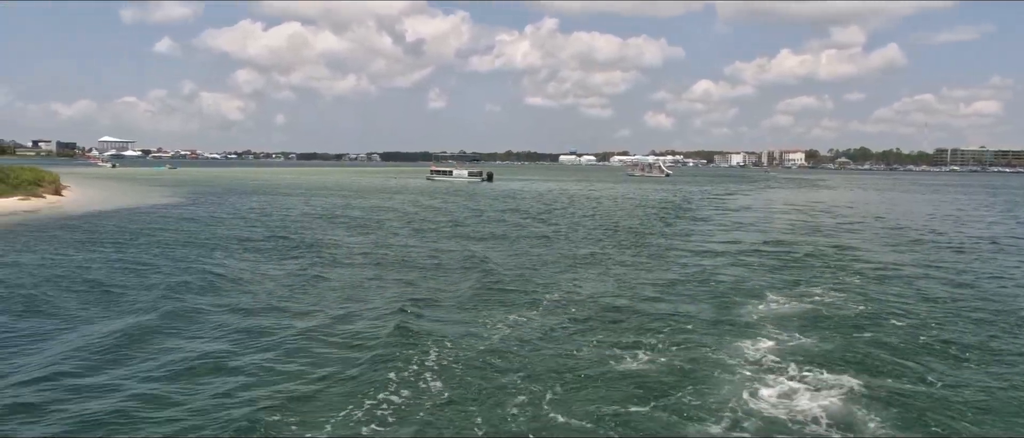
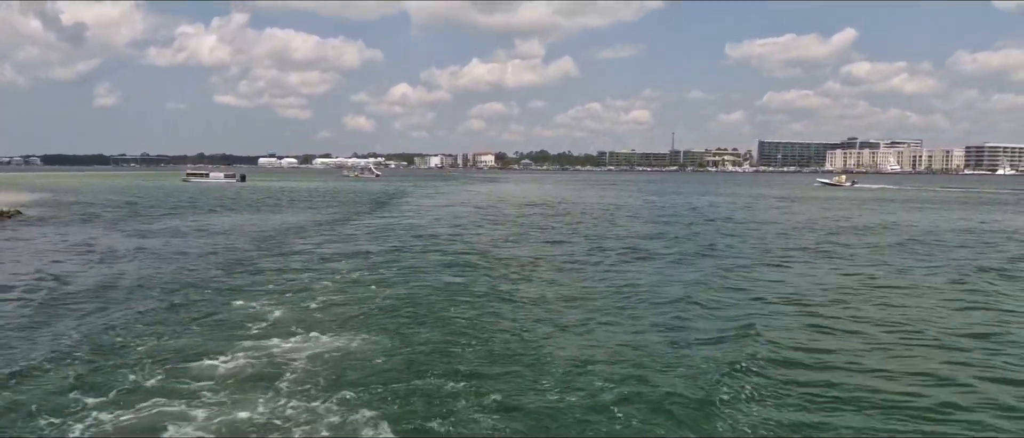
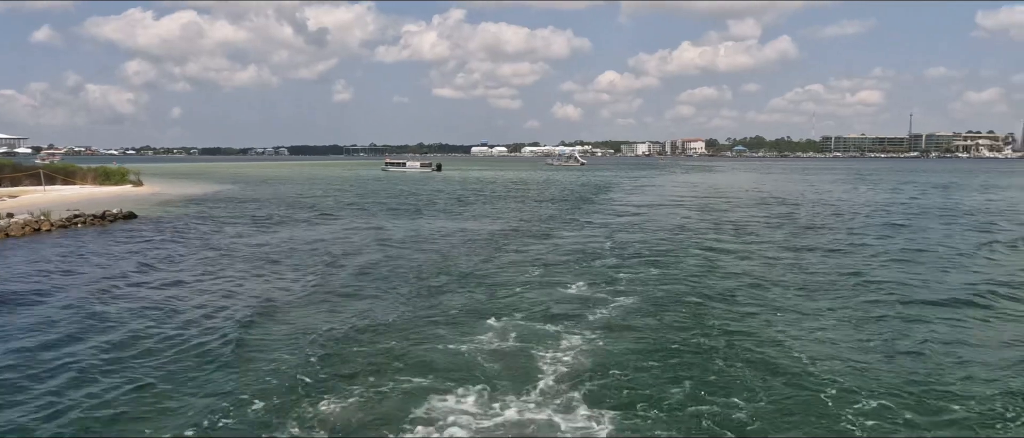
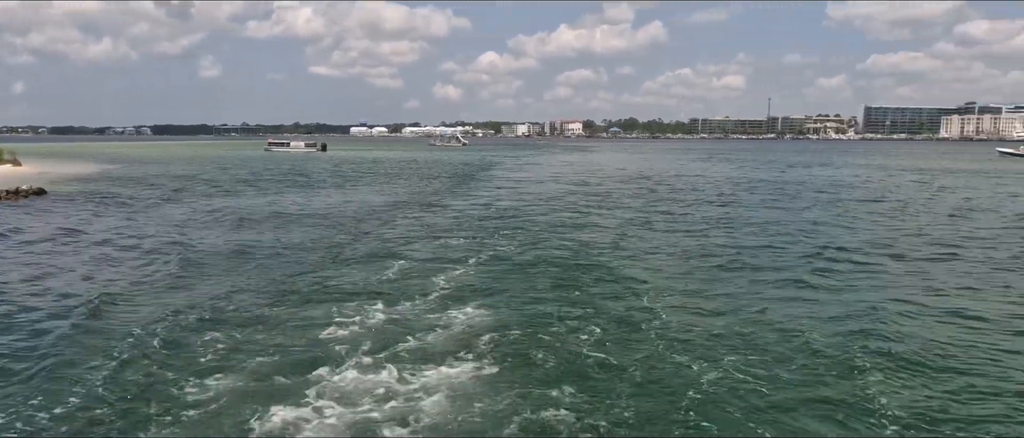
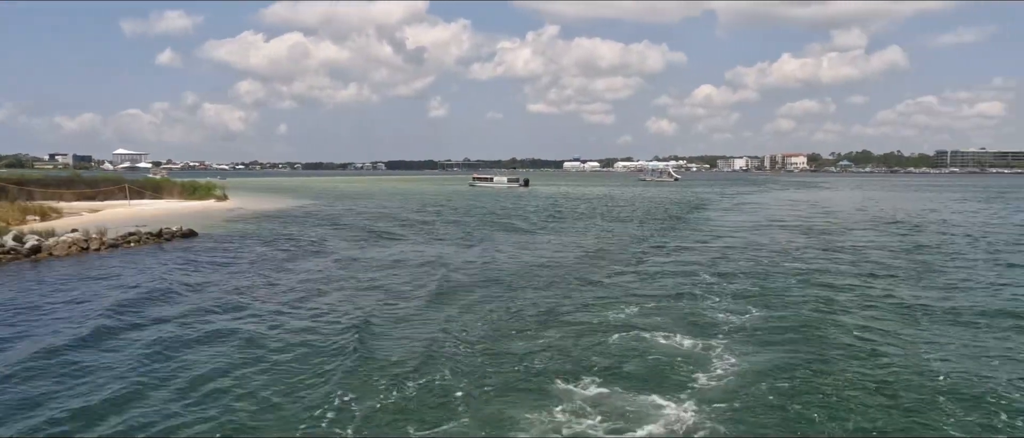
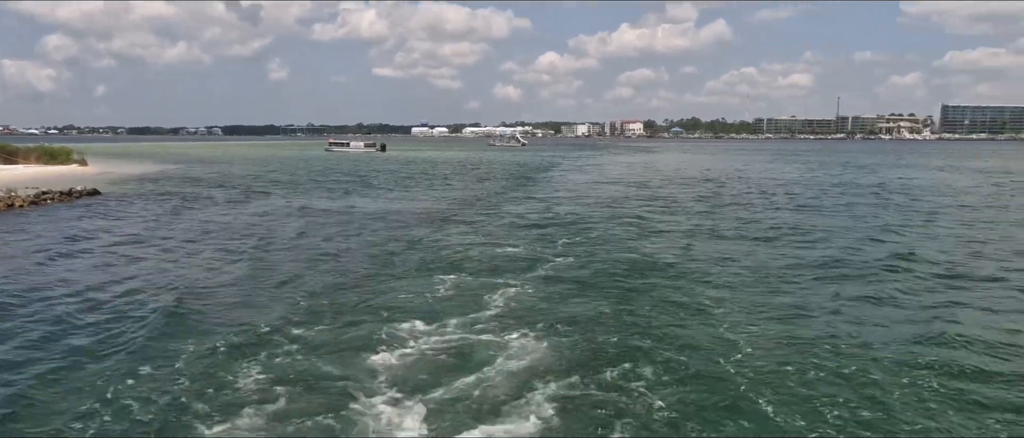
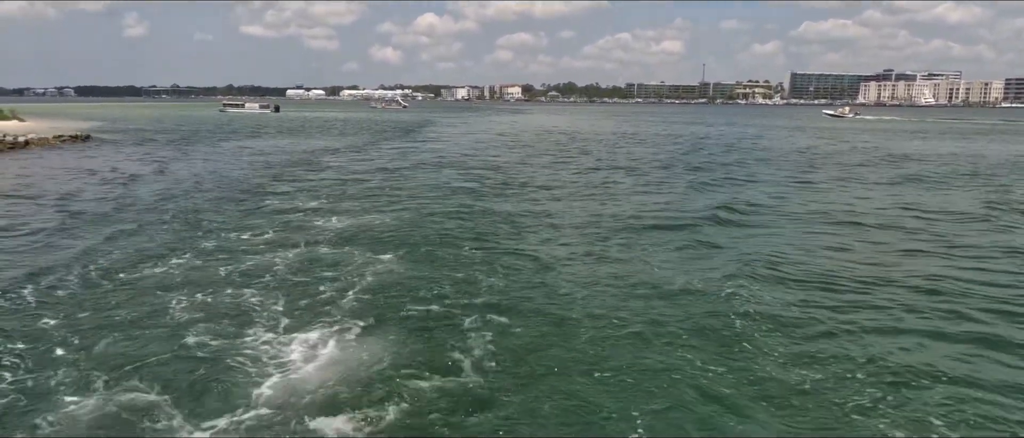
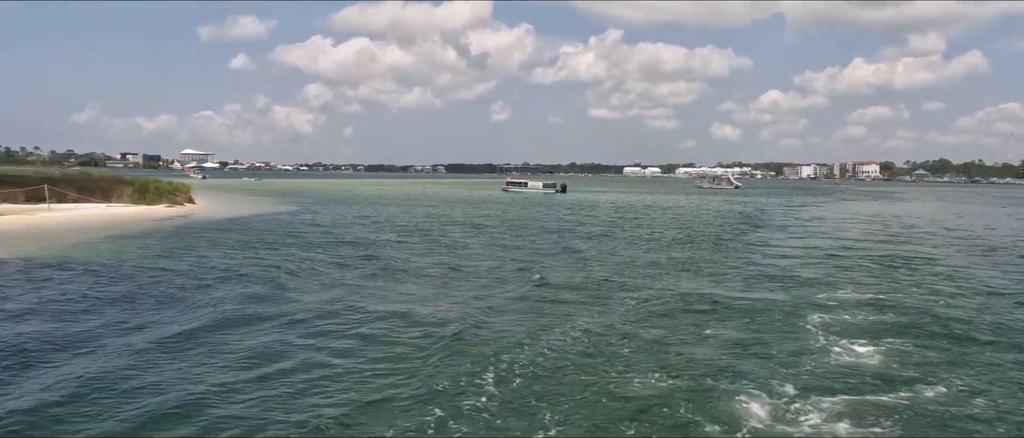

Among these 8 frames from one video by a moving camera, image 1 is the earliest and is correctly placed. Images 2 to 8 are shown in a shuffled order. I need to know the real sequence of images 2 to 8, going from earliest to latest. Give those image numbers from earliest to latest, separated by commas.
8, 5, 3, 6, 4, 2, 7
